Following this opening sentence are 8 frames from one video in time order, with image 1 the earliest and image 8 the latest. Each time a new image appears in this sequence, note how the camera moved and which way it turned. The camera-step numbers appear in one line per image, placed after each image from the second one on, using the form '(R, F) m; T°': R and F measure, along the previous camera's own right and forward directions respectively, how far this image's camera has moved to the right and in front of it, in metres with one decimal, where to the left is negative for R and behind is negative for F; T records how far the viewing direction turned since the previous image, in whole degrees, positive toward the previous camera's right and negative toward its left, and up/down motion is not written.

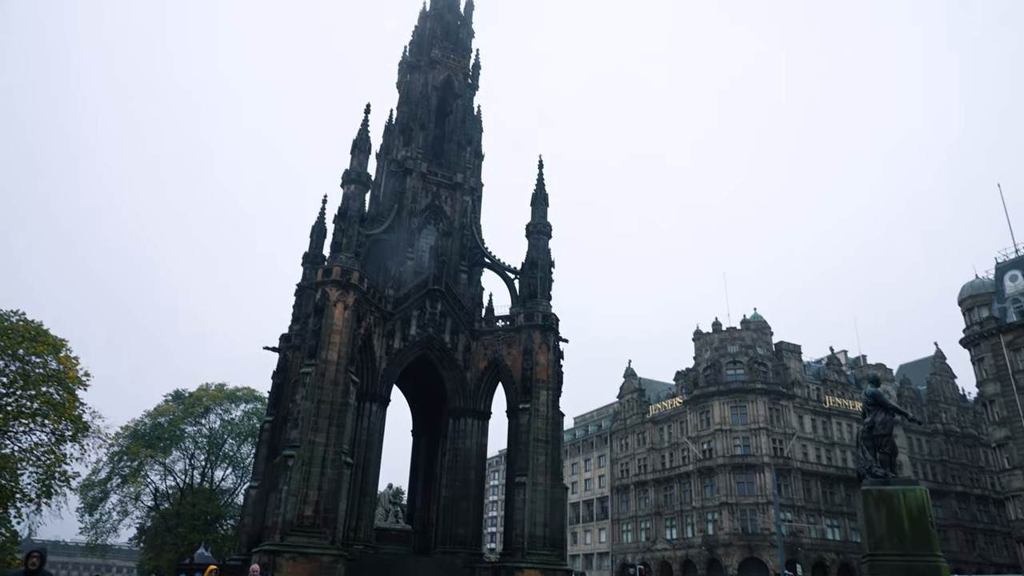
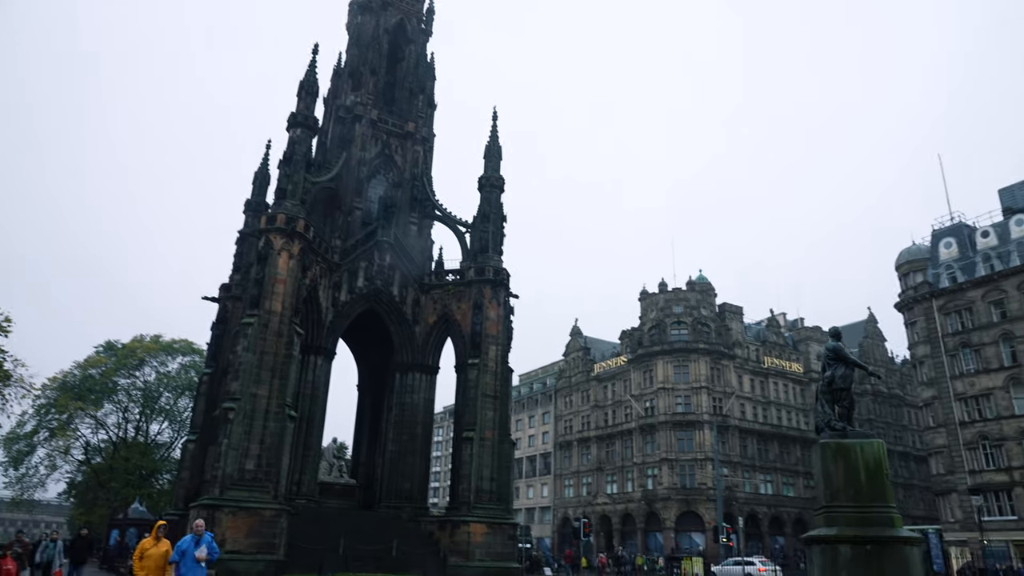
(-0.2, +0.6) m; +4°
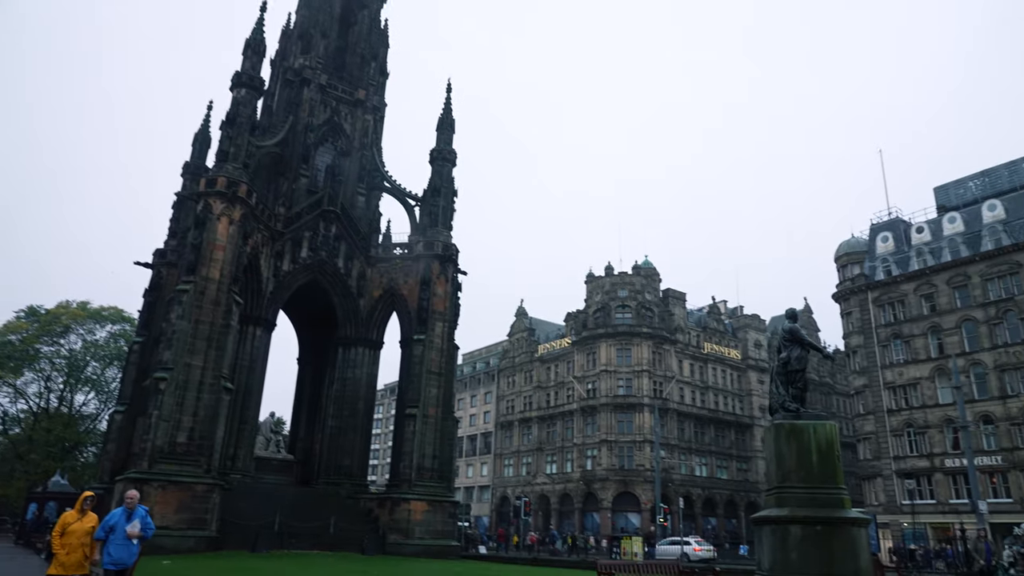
(-0.2, +0.5) m; +4°
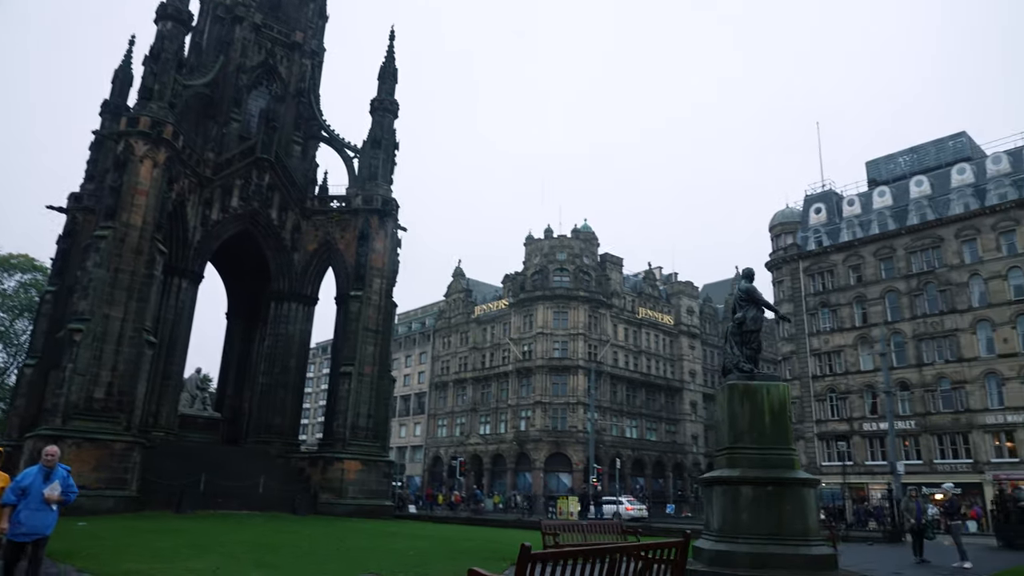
(-0.3, +0.7) m; +5°
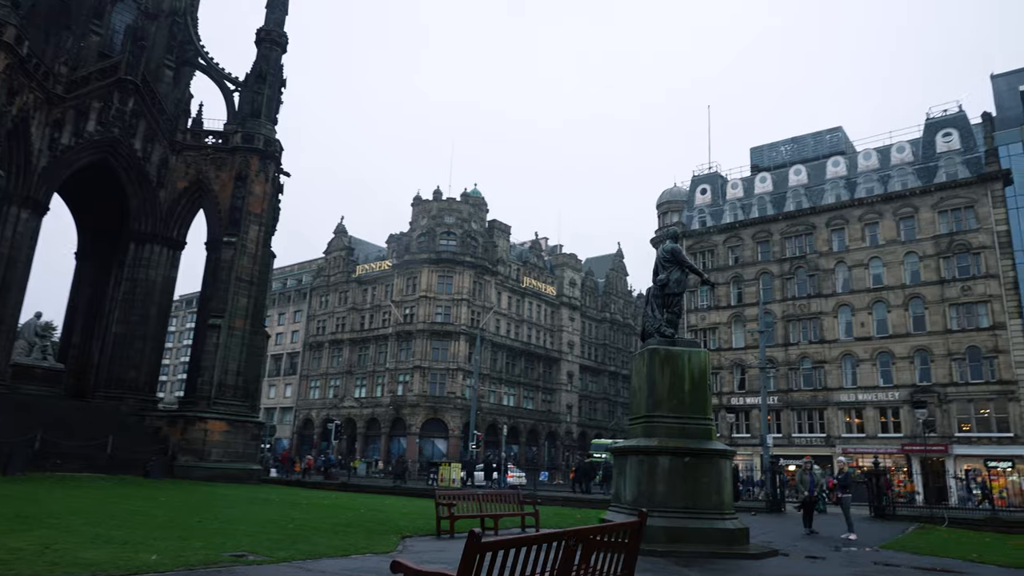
(-0.5, +1.3) m; +10°
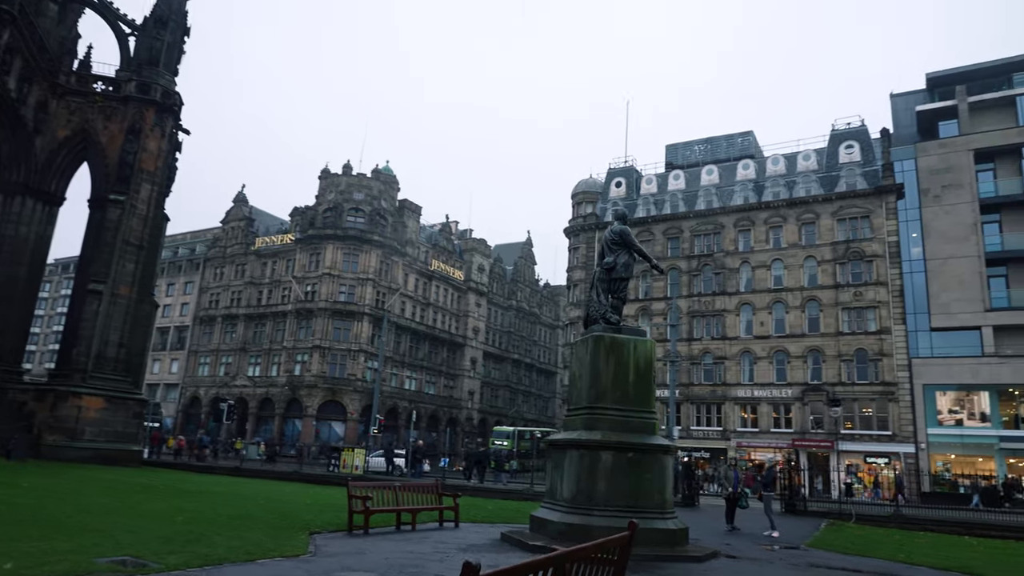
(-0.5, +1.0) m; +8°
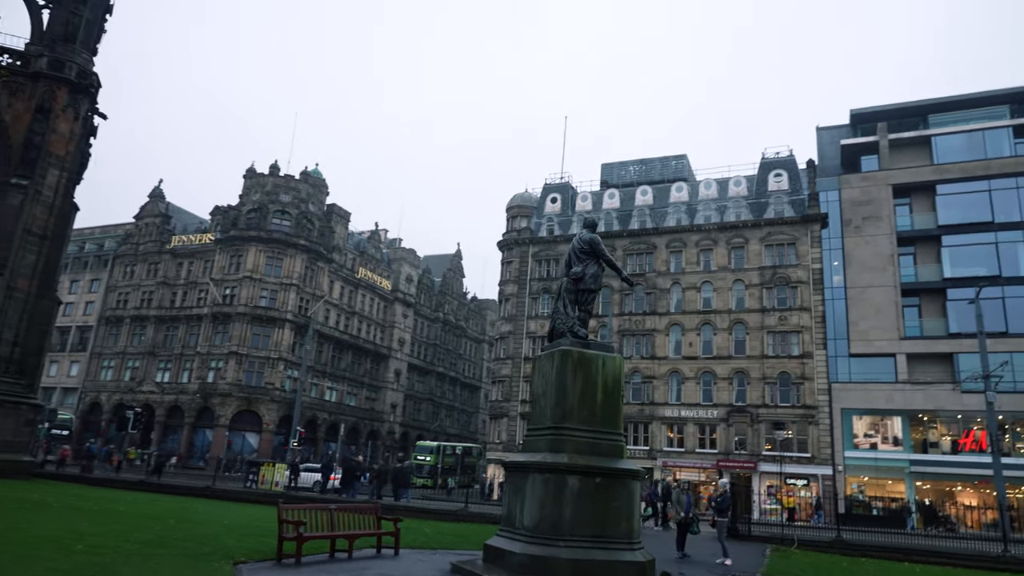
(-0.5, +0.9) m; +6°
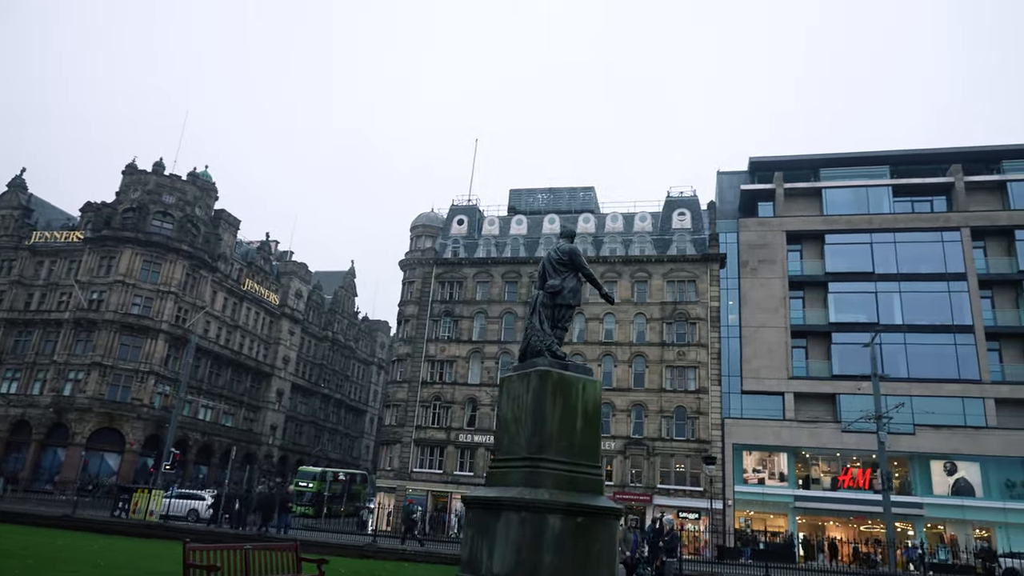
(-1.1, +1.3) m; +9°
